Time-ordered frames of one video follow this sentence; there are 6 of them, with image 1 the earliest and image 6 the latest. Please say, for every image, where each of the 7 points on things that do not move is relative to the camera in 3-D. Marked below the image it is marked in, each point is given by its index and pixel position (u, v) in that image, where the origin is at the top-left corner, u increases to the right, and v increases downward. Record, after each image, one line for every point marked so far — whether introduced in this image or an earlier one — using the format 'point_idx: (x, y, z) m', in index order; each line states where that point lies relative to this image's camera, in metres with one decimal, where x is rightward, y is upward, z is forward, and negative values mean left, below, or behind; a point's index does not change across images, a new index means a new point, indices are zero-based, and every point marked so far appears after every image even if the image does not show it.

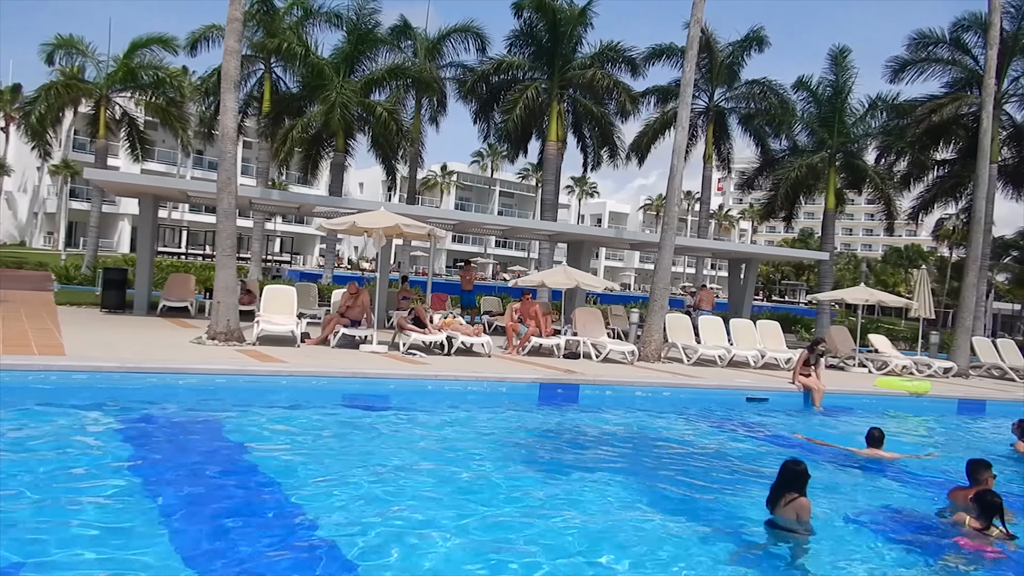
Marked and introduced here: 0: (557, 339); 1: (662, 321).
0: (+0.8, -1.0, +13.4) m
1: (+3.0, -0.7, +14.4) m
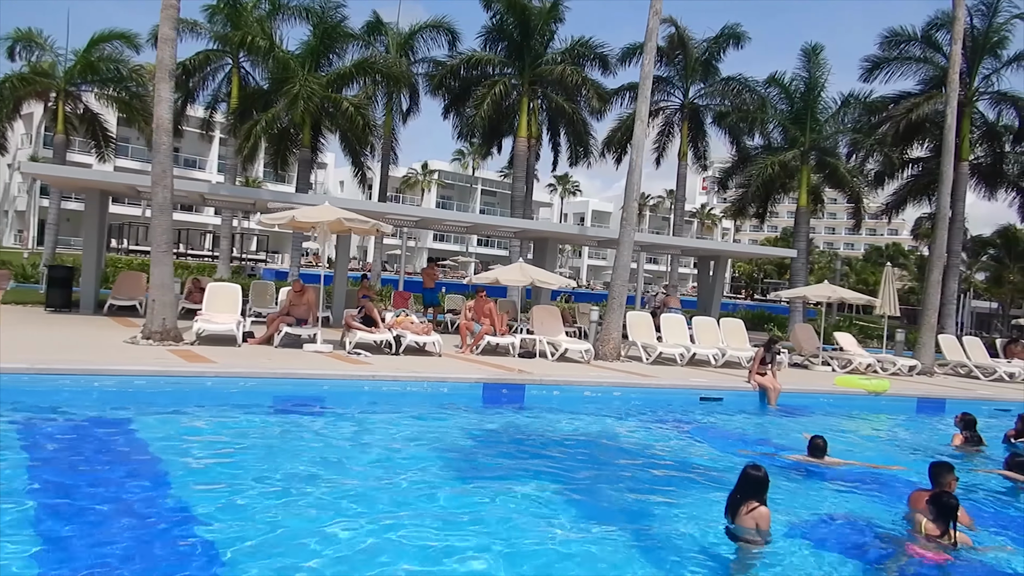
0: (0.0, -0.9, +13.1) m
1: (+2.1, -0.6, +14.1) m
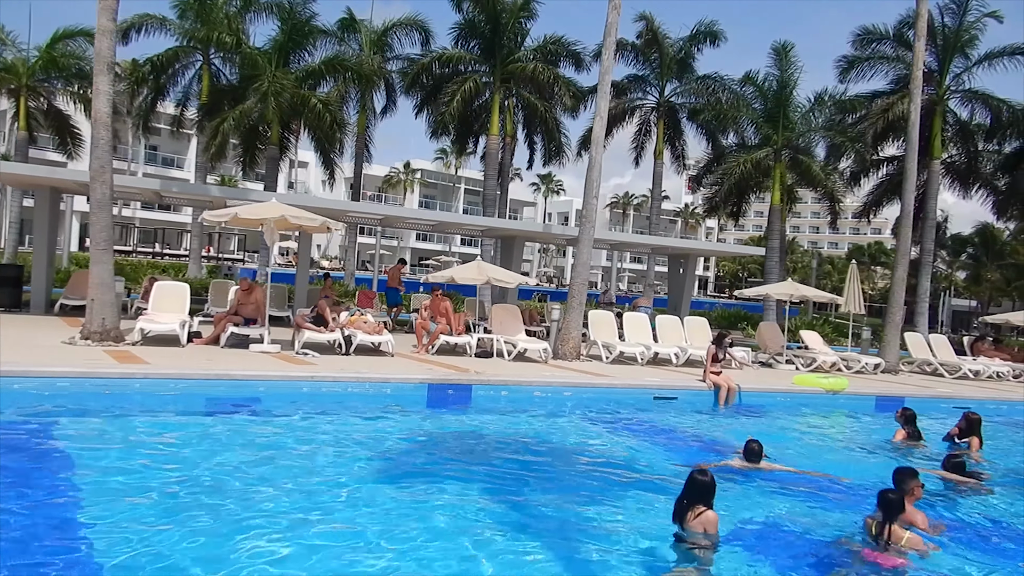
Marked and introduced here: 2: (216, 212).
0: (-0.8, -0.9, +12.8) m
1: (+1.3, -0.6, +13.9) m
2: (-4.4, +1.1, +10.8) m
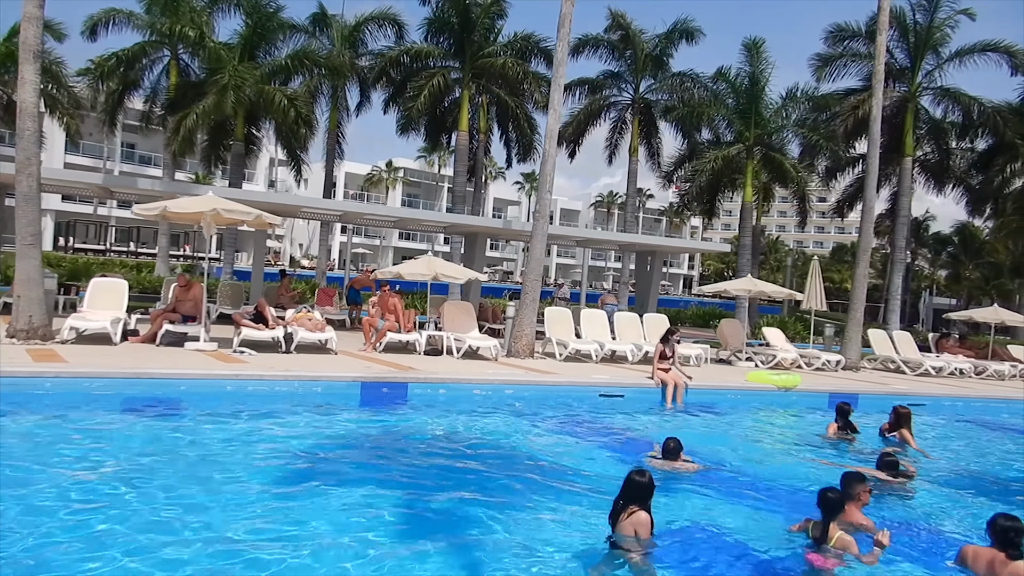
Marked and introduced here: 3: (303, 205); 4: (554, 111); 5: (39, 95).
0: (-1.7, -0.8, +12.5) m
1: (+0.4, -0.5, +13.6) m
2: (-5.3, +1.2, +10.5) m
3: (-5.2, +2.1, +18.3) m
4: (+0.8, +3.3, +13.6) m
5: (-6.8, +2.8, +10.4) m
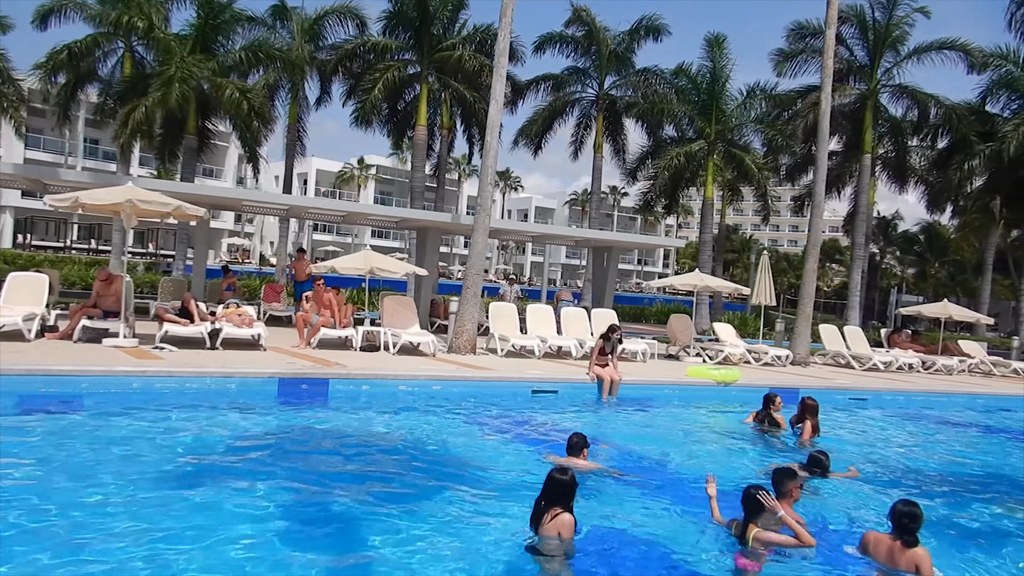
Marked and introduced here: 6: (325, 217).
0: (-2.7, -0.7, +12.2) m
1: (-0.7, -0.4, +13.4) m
2: (-6.3, +1.3, +10.0) m
3: (-6.5, +2.2, +17.8) m
4: (-0.3, +3.4, +13.4) m
5: (-7.8, +2.9, +9.9) m
6: (-5.0, +1.9, +19.8) m
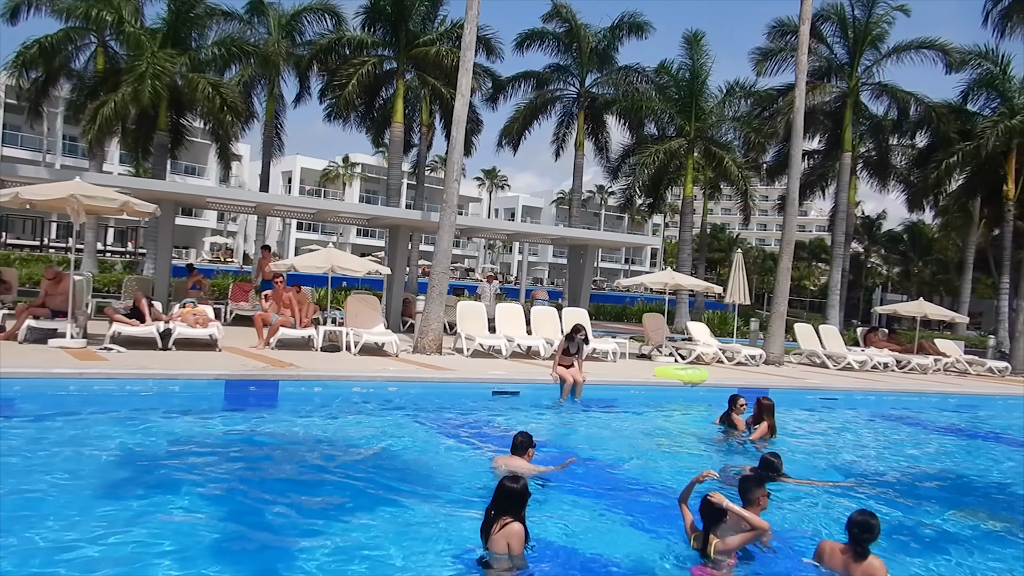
0: (-3.3, -0.7, +11.9) m
1: (-1.3, -0.4, +13.1) m
2: (-6.8, +1.3, +9.7) m
3: (-7.1, +2.2, +17.4) m
4: (-0.9, +3.5, +13.1) m
5: (-8.4, +2.9, +9.5) m
6: (-5.7, +1.9, +19.4) m
